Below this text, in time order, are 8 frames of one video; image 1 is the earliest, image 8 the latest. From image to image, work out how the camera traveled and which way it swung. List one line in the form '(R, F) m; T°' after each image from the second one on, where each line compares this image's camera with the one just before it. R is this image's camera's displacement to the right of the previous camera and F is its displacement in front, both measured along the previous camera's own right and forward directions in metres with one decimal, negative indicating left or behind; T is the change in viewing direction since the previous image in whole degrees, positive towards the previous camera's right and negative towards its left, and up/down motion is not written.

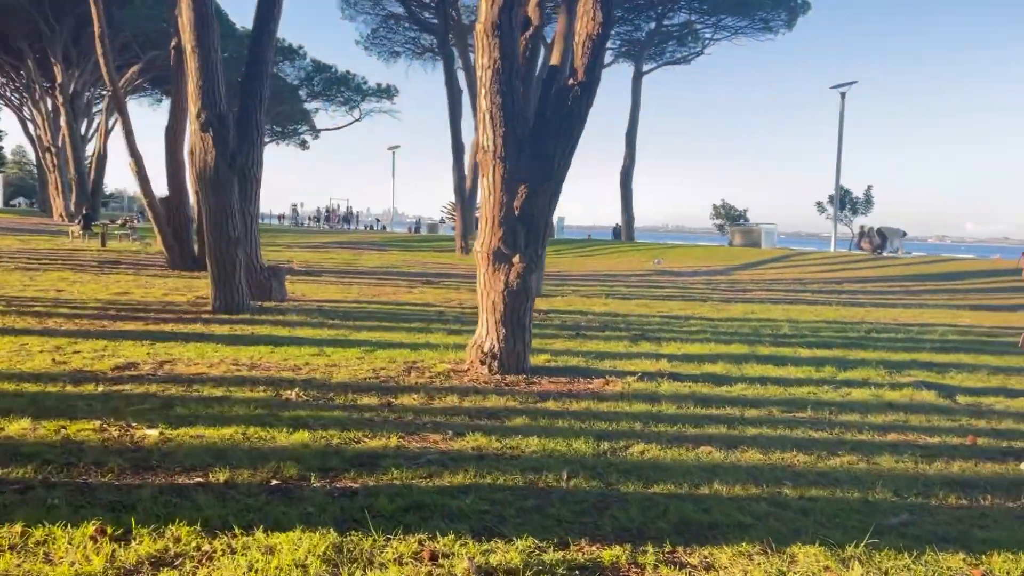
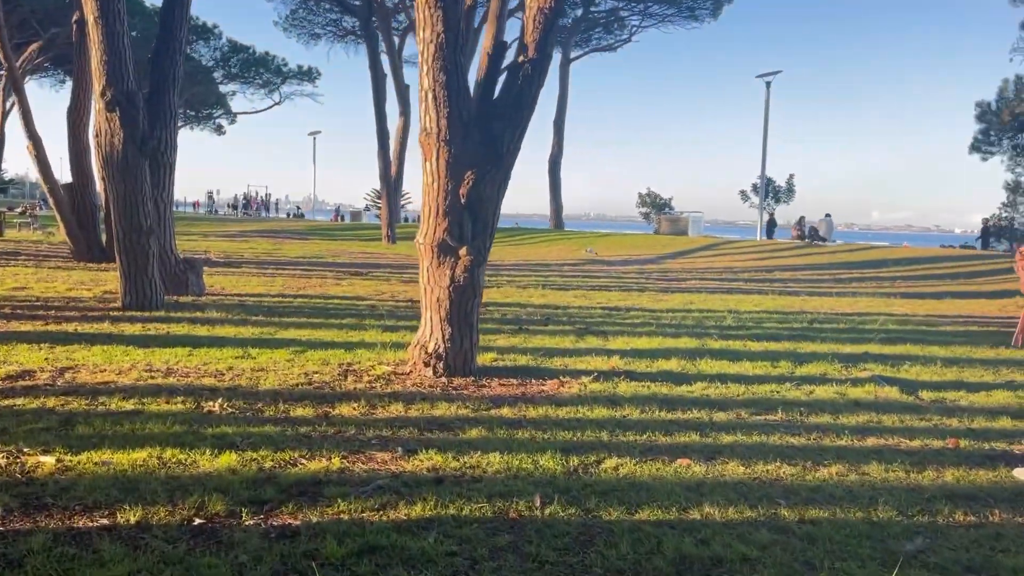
(-0.2, +0.5) m; +5°
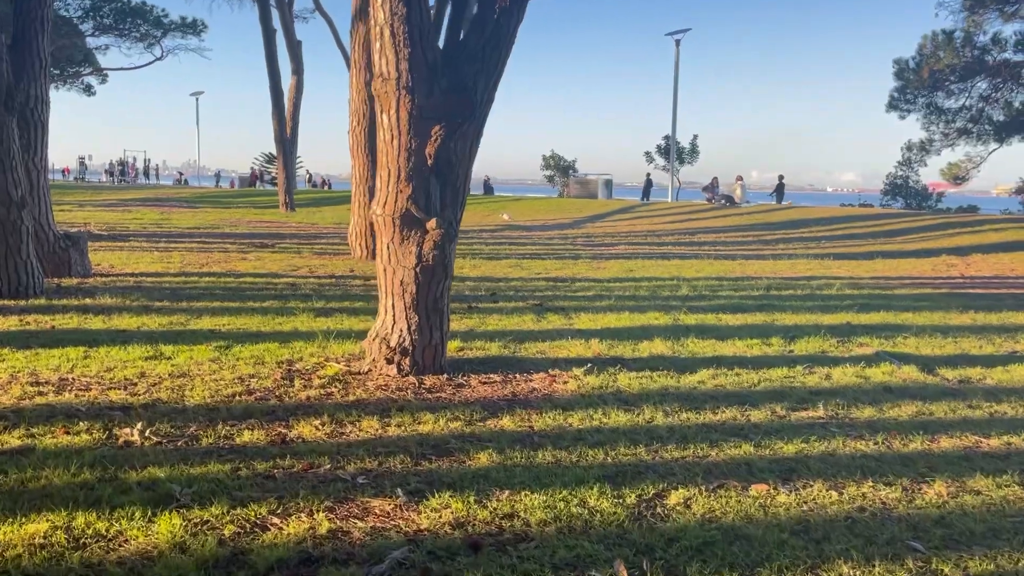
(-0.5, +1.0) m; +7°
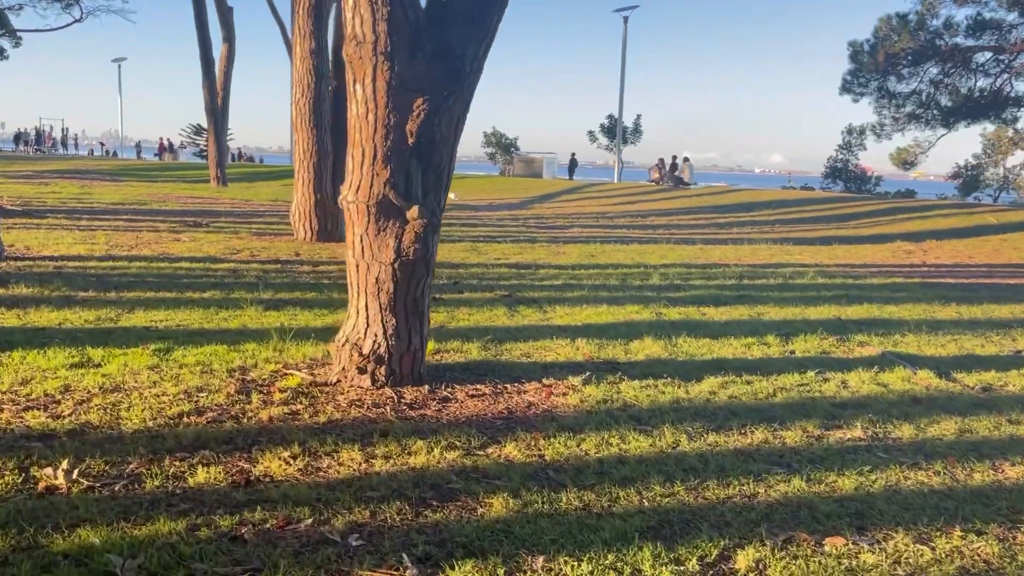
(-0.3, +0.7) m; +5°
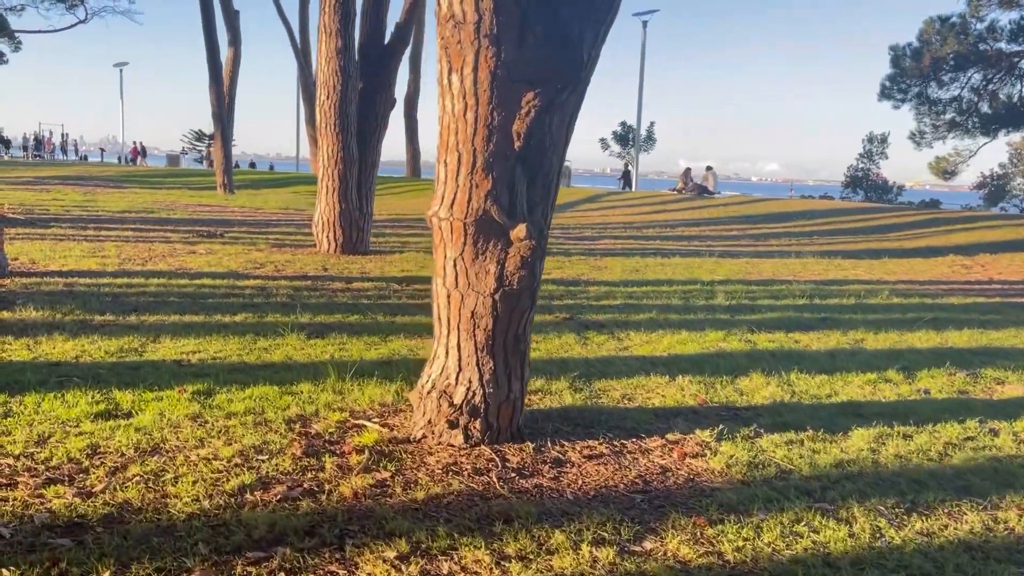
(-0.6, +0.8) m; 0°
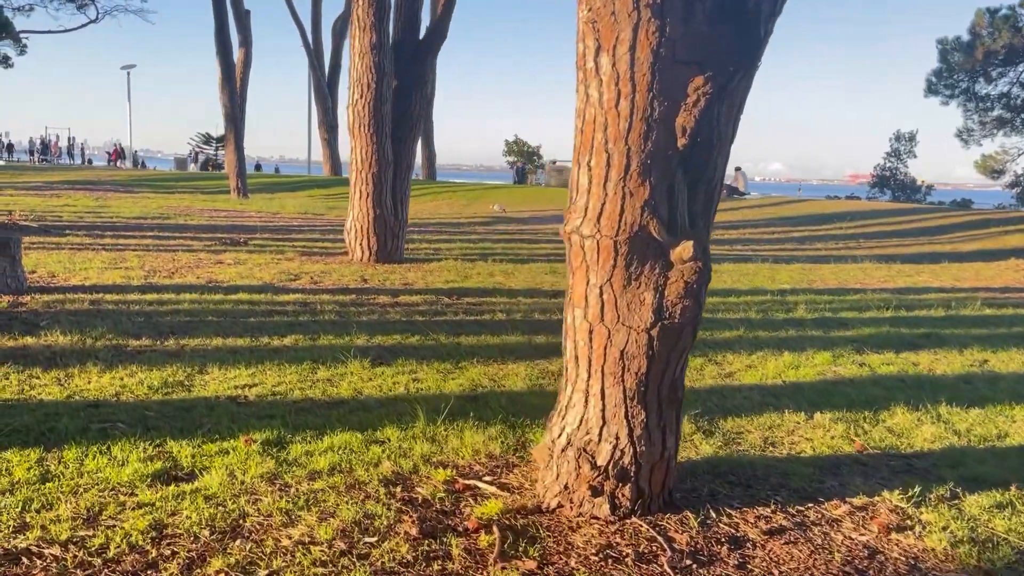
(-0.6, +0.7) m; 0°
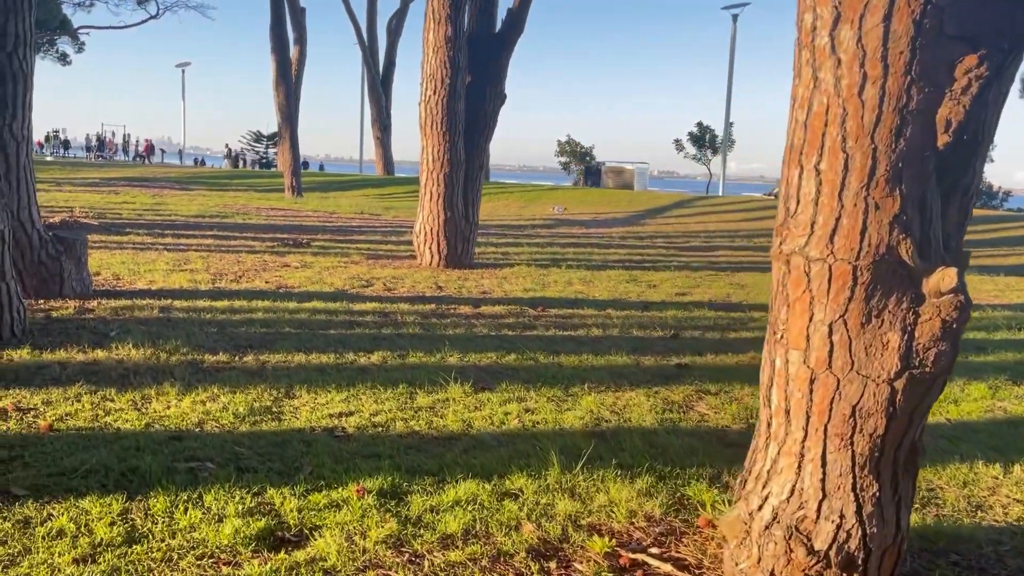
(-0.5, +0.6) m; -3°
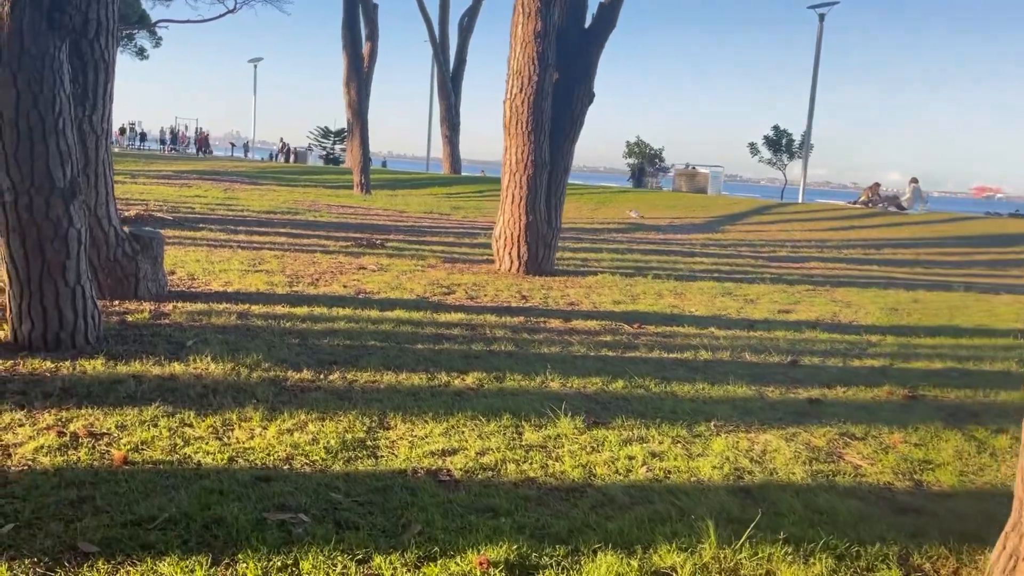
(-0.3, +0.5) m; -4°
